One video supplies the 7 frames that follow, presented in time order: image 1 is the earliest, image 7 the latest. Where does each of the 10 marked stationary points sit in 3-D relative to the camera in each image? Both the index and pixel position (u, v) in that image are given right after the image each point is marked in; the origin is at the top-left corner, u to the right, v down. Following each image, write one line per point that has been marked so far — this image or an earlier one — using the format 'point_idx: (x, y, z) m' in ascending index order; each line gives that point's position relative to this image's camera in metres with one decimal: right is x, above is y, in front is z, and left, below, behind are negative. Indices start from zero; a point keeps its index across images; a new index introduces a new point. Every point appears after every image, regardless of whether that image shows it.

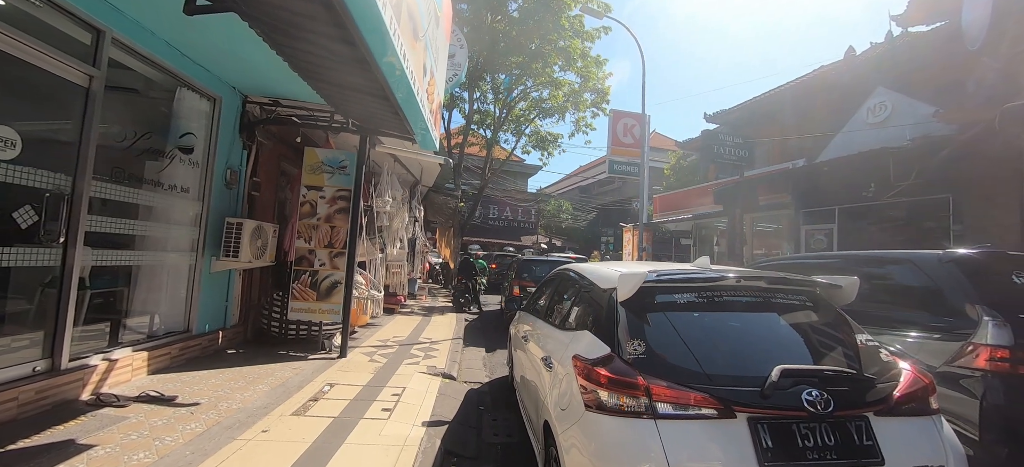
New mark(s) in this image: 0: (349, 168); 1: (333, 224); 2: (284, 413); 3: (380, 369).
0: (-2.0, +0.8, +5.0) m
1: (-2.2, +0.1, +4.9) m
2: (-1.8, -1.4, +3.2) m
3: (-1.5, -1.5, +4.6) m
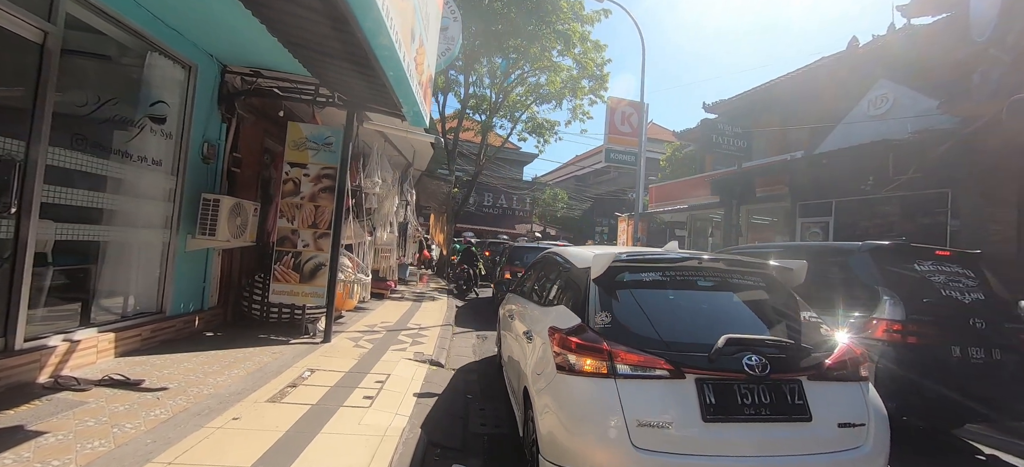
0: (-2.1, +1.0, +4.7) m
1: (-2.3, +0.3, +4.7) m
2: (-1.9, -1.2, +3.1) m
3: (-1.6, -1.3, +4.5) m
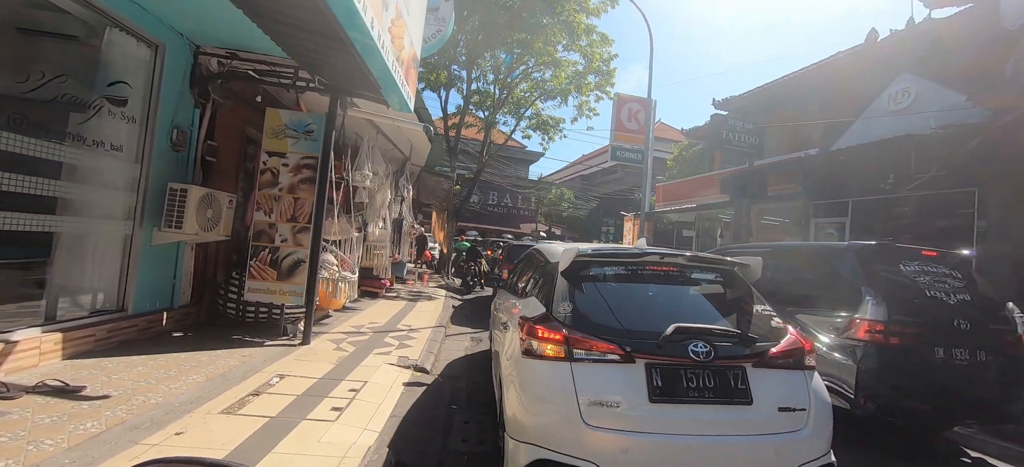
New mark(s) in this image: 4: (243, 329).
0: (-2.1, +1.1, +4.4) m
1: (-2.3, +0.4, +4.4) m
2: (-2.0, -1.2, +2.7) m
3: (-1.7, -1.3, +4.1) m
4: (-3.0, -1.1, +4.6) m
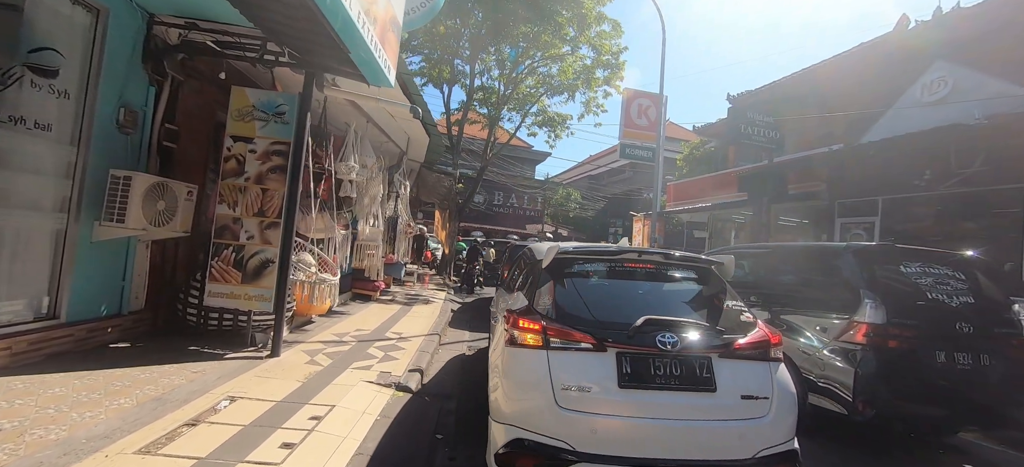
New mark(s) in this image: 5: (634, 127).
0: (-2.1, +1.1, +3.9) m
1: (-2.3, +0.4, +3.9) m
2: (-2.1, -1.1, +2.2) m
3: (-1.7, -1.2, +3.6) m
4: (-3.0, -1.0, +4.0) m
5: (+4.7, +4.1, +15.8) m
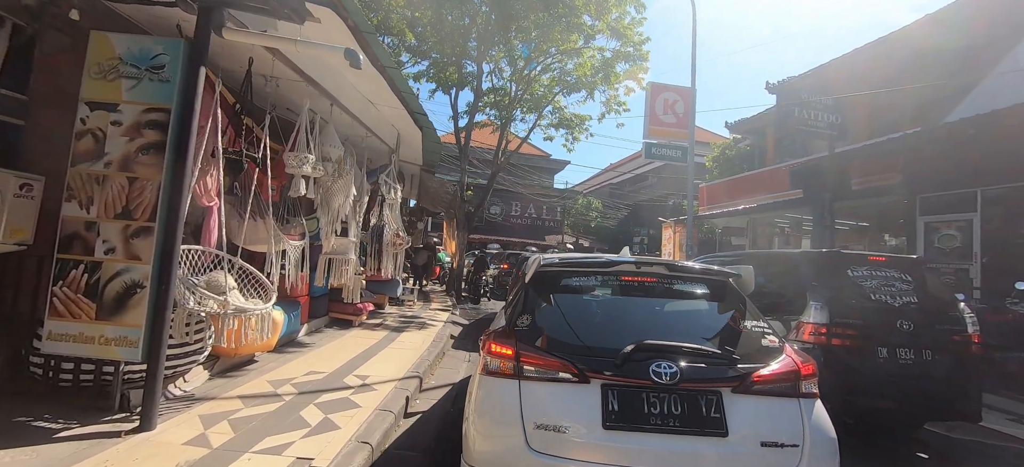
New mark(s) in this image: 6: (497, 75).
0: (-2.2, +1.1, +2.6) m
1: (-2.4, +0.4, +2.6) m
2: (-2.2, -1.2, +0.8) m
3: (-1.8, -1.3, +2.2) m
4: (-3.1, -1.1, +2.8) m
5: (+5.2, +3.9, +14.3) m
6: (-0.6, +5.9, +15.0) m
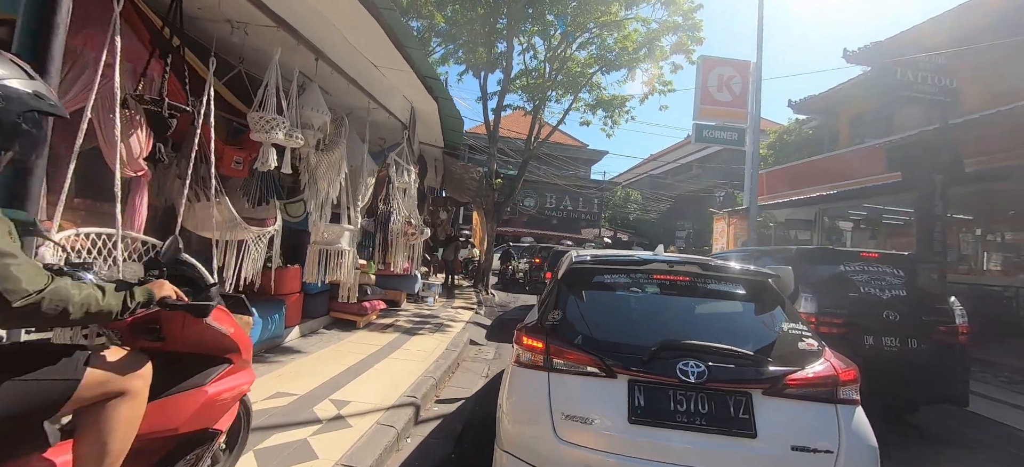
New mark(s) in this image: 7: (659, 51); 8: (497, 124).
0: (-2.2, +1.2, +1.7) m
1: (-2.3, +0.5, +1.7) m
2: (-2.3, -1.1, 0.0) m
3: (-1.8, -1.2, +1.3) m
4: (-3.0, -1.0, +2.0) m
5: (+6.3, +4.1, +12.7) m
6: (+0.6, +6.2, +13.9) m
7: (+4.8, +6.0, +13.2) m
8: (-0.5, +3.4, +12.9) m
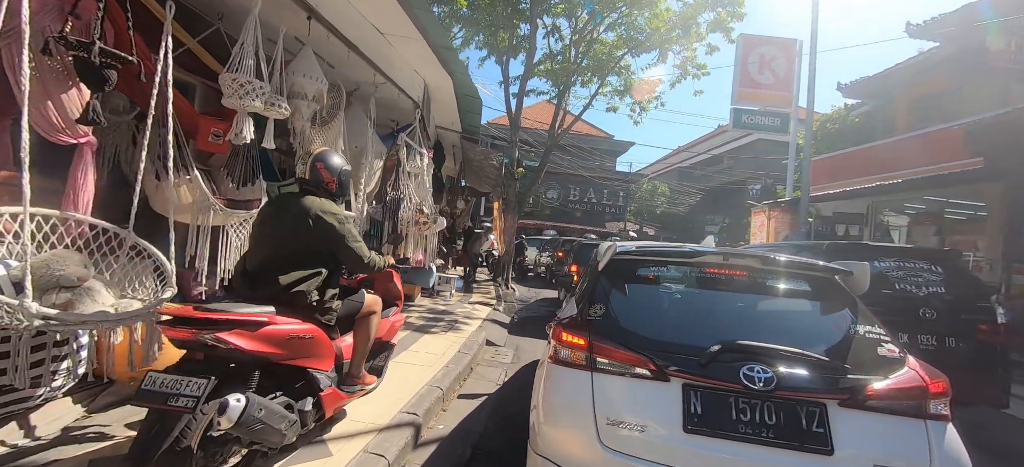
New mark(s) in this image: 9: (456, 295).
0: (-2.1, +1.3, +1.3) m
1: (-2.3, +0.6, +1.3) m
2: (-2.3, -1.0, -0.4) m
3: (-1.7, -1.1, +0.9) m
4: (-2.9, -0.9, +1.6) m
5: (+6.9, +4.3, +11.7) m
6: (+1.4, +6.4, +13.1) m
7: (+5.5, +6.2, +12.3) m
8: (+0.2, +3.7, +12.3) m
9: (-1.2, -1.3, +8.4) m
